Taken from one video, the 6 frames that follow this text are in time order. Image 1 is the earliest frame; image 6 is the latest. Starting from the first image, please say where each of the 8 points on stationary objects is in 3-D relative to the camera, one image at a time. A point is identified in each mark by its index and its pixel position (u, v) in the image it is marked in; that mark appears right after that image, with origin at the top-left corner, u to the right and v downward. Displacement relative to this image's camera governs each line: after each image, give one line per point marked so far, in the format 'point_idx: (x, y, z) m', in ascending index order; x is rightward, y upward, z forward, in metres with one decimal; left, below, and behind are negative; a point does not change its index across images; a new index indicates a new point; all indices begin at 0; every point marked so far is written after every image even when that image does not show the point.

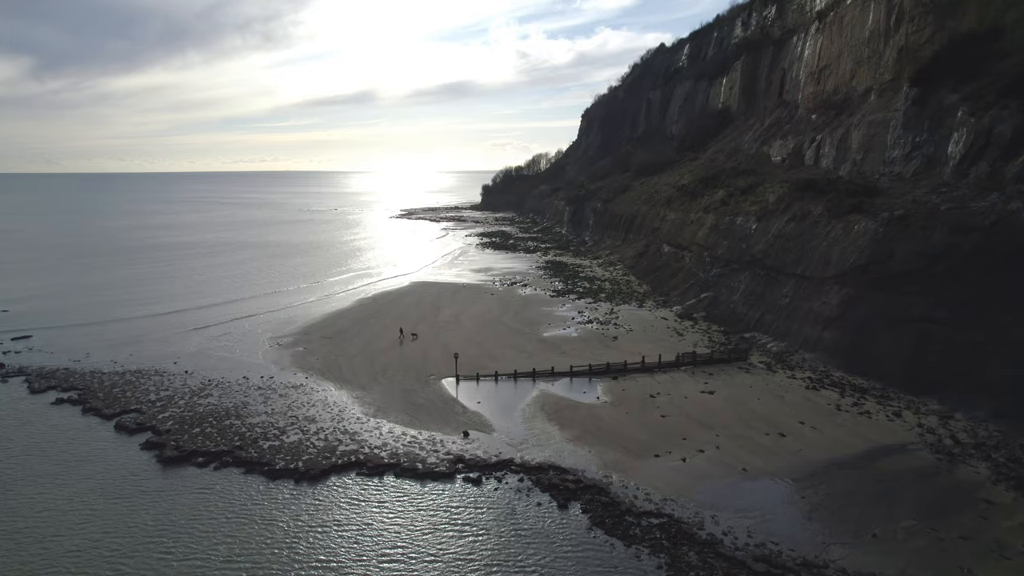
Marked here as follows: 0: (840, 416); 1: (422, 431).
0: (+7.1, -2.8, +13.0) m
1: (-2.0, -3.2, +13.0) m
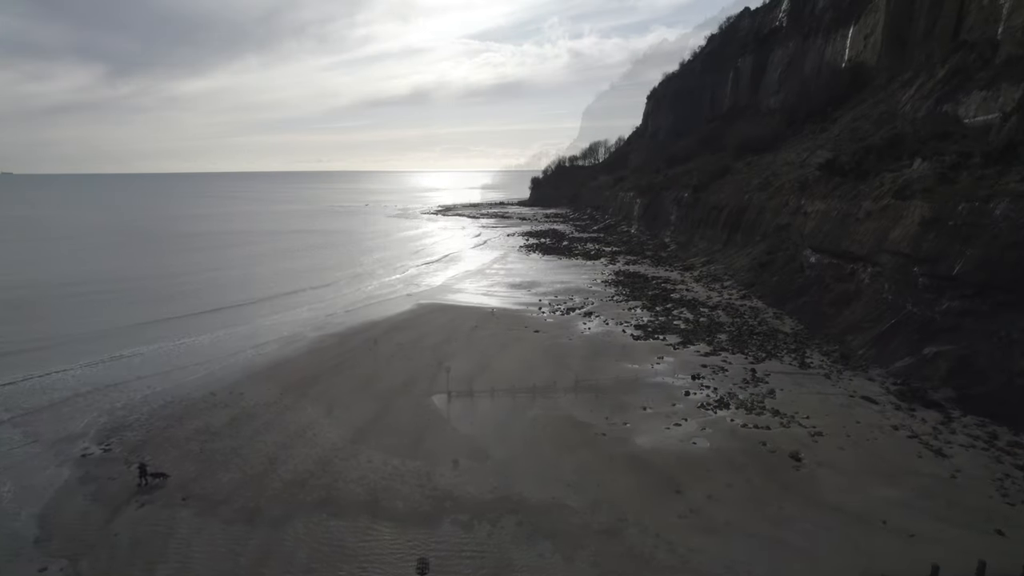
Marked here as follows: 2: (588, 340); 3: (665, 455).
0: (+7.0, -2.9, +11.5) m
1: (-2.0, -3.3, +11.5) m
2: (+2.4, -1.7, +19.2) m
3: (+2.9, -3.2, +11.4) m
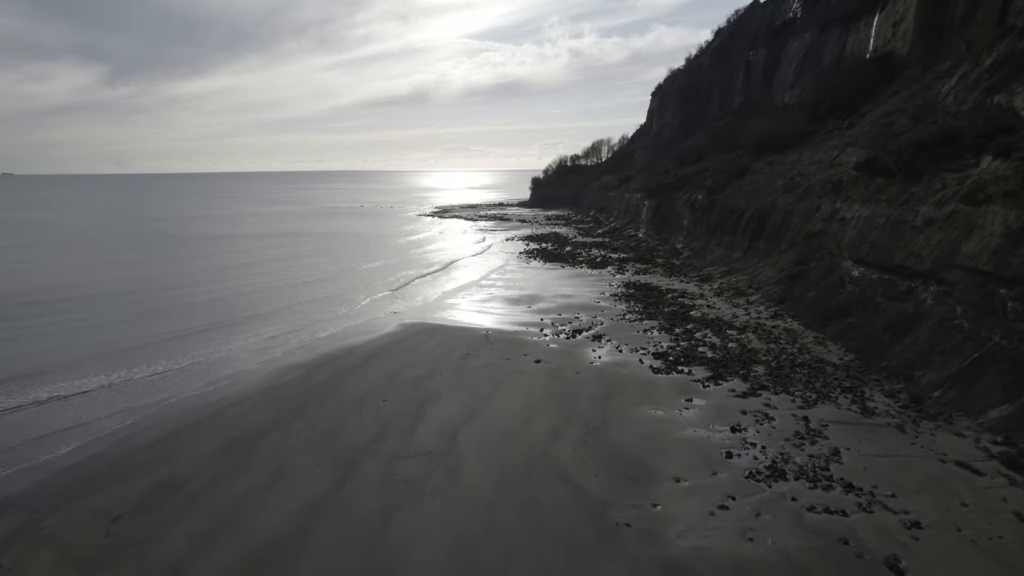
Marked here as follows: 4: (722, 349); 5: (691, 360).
0: (+6.9, -3.5, +8.5) m
1: (-2.1, -3.9, +8.4) m
2: (+2.3, -2.3, +16.2) m
3: (+2.8, -3.8, +8.4) m
4: (+6.3, -1.9, +18.1) m
5: (+5.1, -2.1, +17.1) m
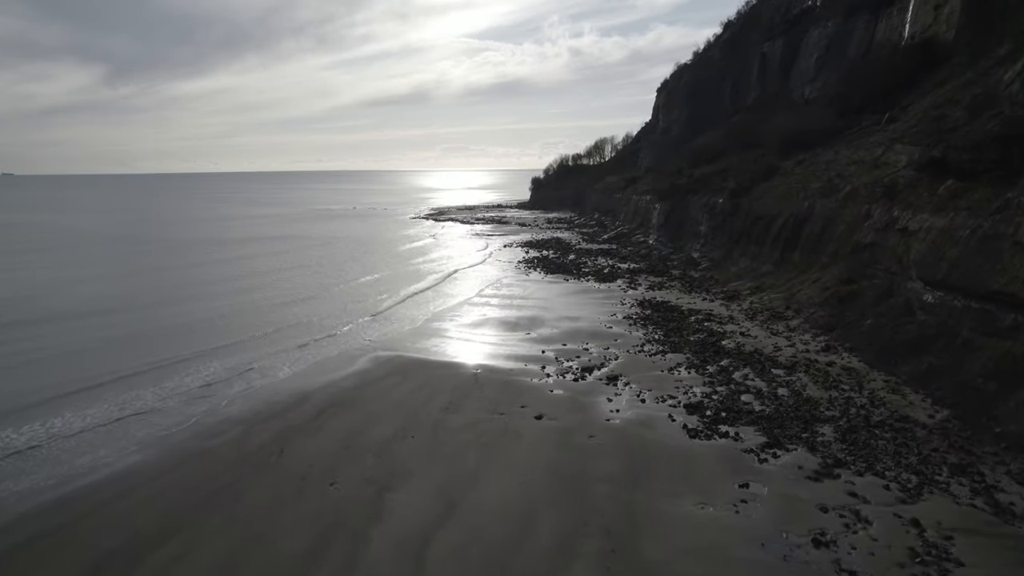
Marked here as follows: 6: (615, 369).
0: (+6.8, -4.3, +4.7) m
1: (-2.3, -4.7, +4.7) m
2: (+2.2, -3.1, +12.4) m
3: (+2.7, -4.6, +4.6) m
4: (+6.2, -2.6, +14.3) m
5: (+5.0, -2.8, +13.4) m
6: (+2.9, -2.2, +16.7) m
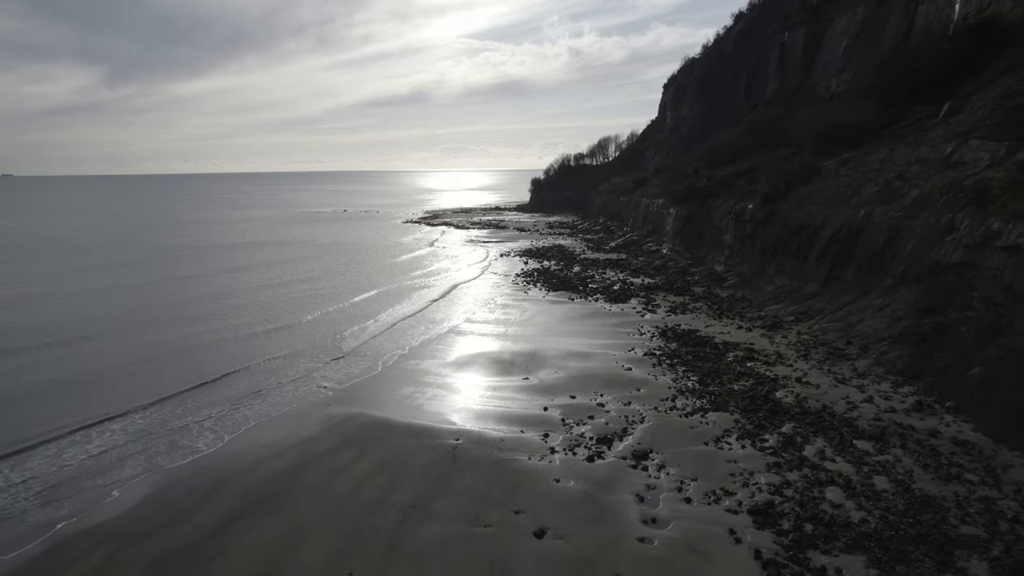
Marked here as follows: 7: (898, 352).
0: (+6.6, -5.2, +0.4) m
1: (-2.4, -5.6, +0.4) m
2: (+2.0, -4.0, +8.2) m
3: (+2.5, -5.5, +0.3) m
4: (+6.0, -3.5, +10.0) m
5: (+4.8, -3.7, +9.1) m
6: (+2.7, -3.1, +12.5) m
7: (+10.1, -1.7, +15.8) m
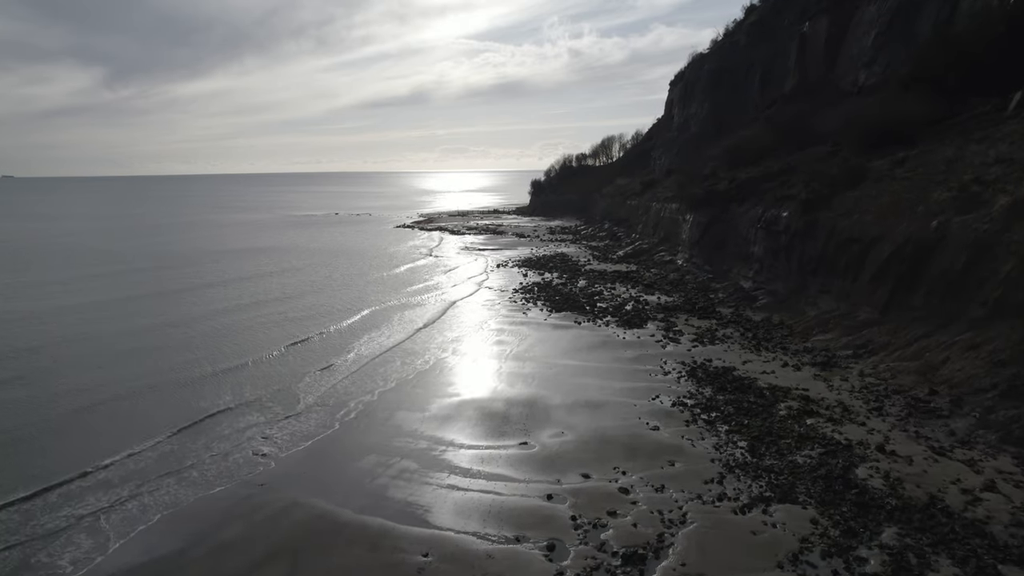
0: (+6.5, -6.0, -3.3) m
1: (-2.6, -6.4, -3.3) m
2: (+1.9, -4.7, +4.4) m
3: (+2.3, -6.2, -3.4) m
4: (+5.9, -4.3, +6.3) m
5: (+4.7, -4.5, +5.3) m
6: (+2.6, -3.9, +8.7) m
7: (+10.0, -2.5, +12.1) m
